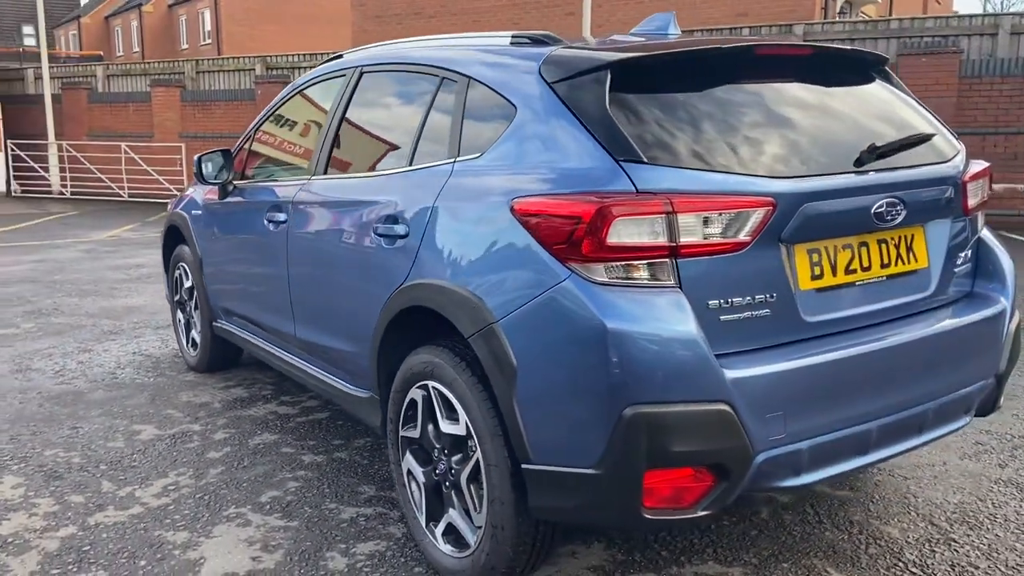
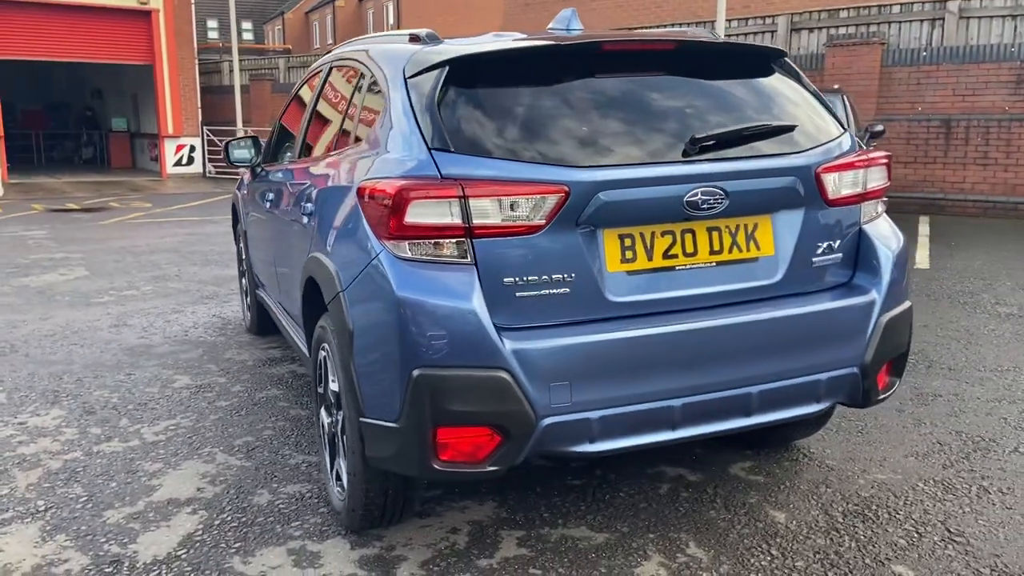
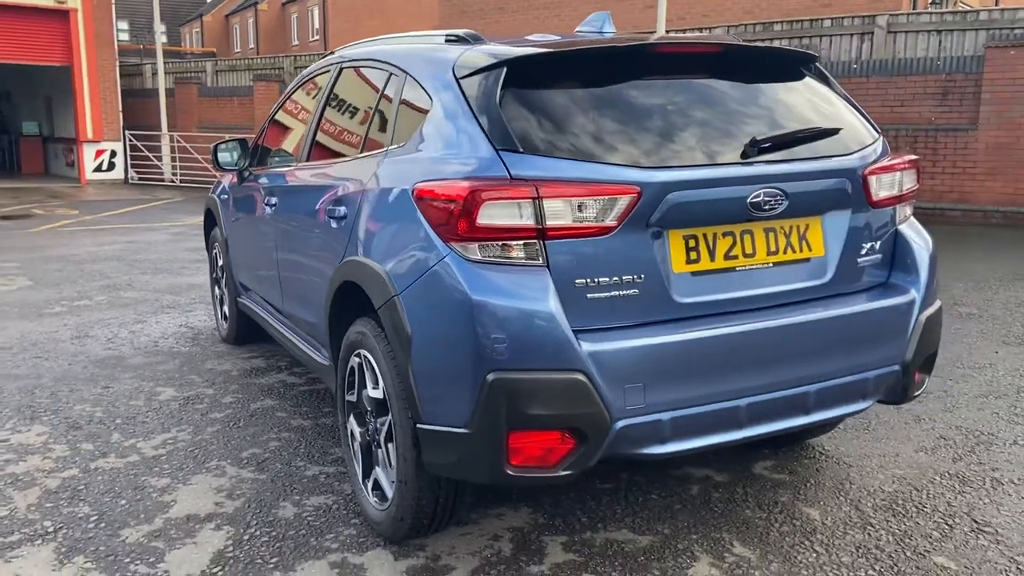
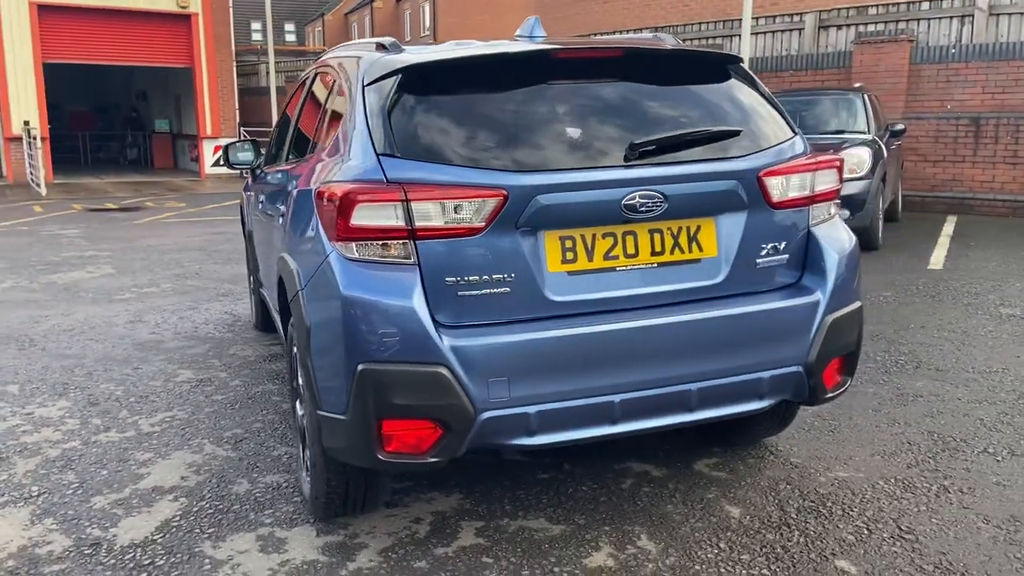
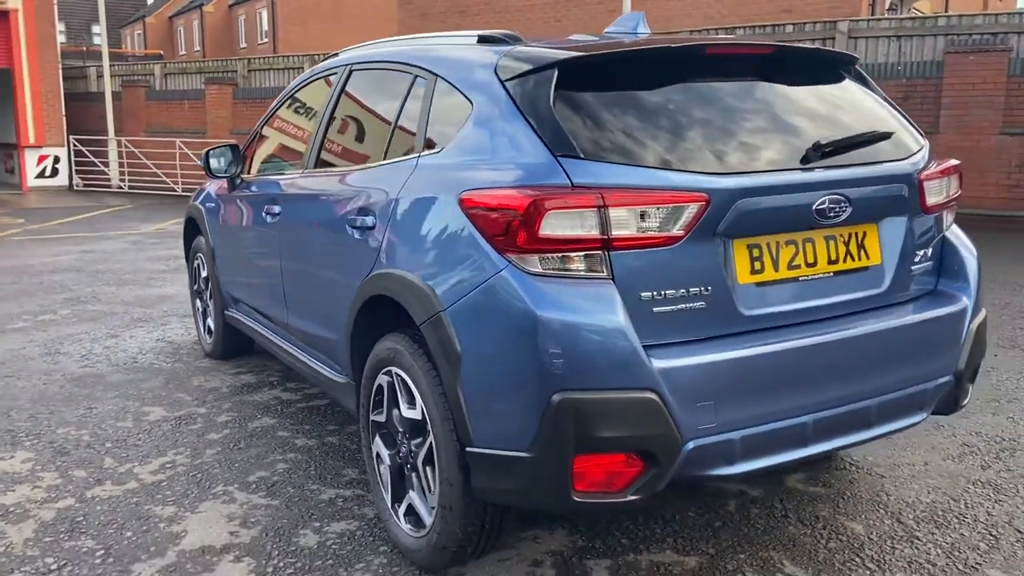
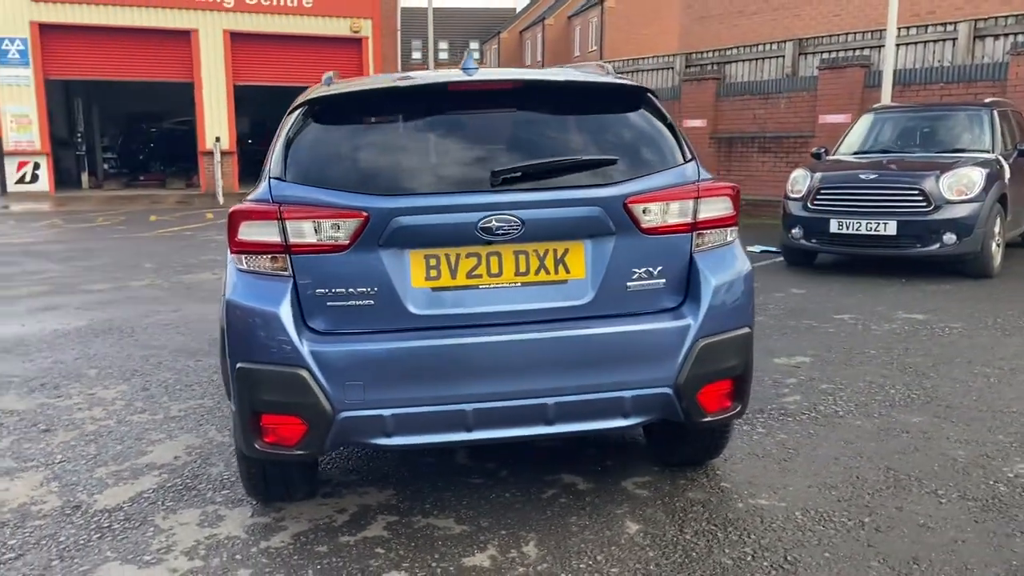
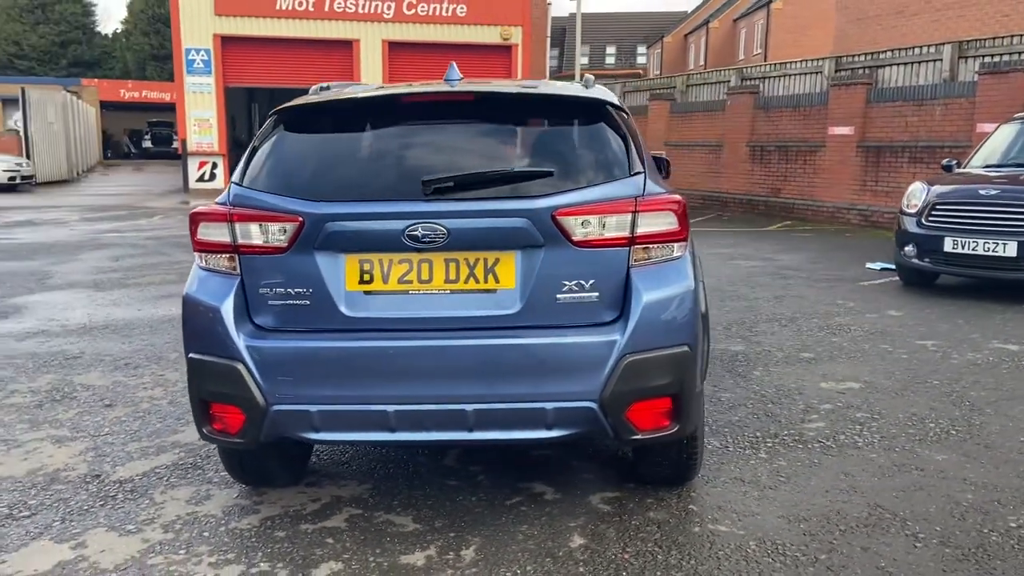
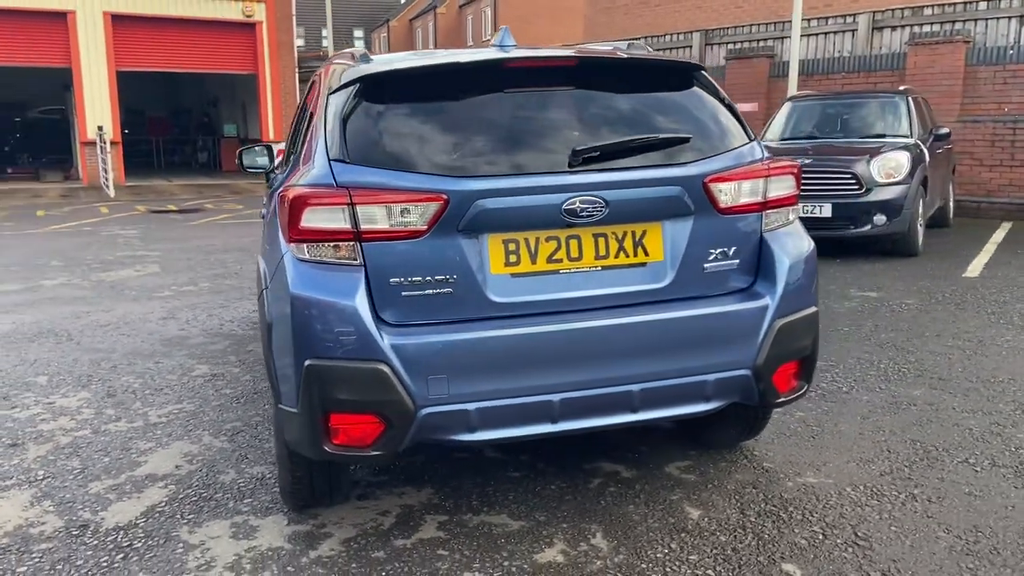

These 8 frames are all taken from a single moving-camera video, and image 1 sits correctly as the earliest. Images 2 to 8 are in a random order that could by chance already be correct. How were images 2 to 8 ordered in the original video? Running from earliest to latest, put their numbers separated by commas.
5, 3, 2, 4, 8, 6, 7
